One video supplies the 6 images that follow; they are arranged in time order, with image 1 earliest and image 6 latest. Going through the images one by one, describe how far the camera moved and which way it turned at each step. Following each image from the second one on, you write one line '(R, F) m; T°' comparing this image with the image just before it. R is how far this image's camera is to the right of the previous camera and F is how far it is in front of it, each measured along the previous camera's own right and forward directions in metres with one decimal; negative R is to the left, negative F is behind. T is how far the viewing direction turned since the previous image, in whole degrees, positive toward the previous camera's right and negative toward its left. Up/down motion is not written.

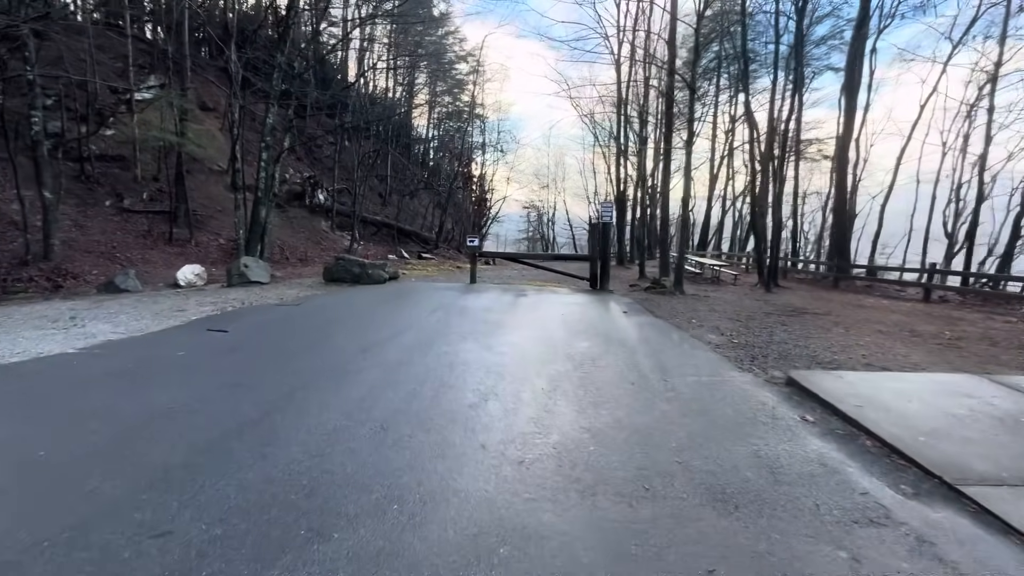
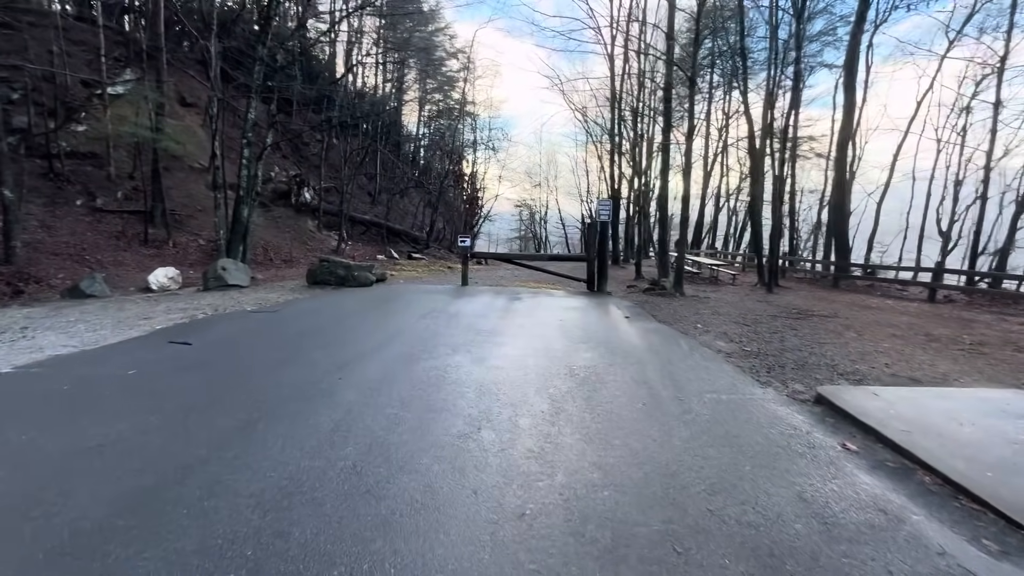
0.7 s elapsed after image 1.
(0.0, +0.6) m; +1°
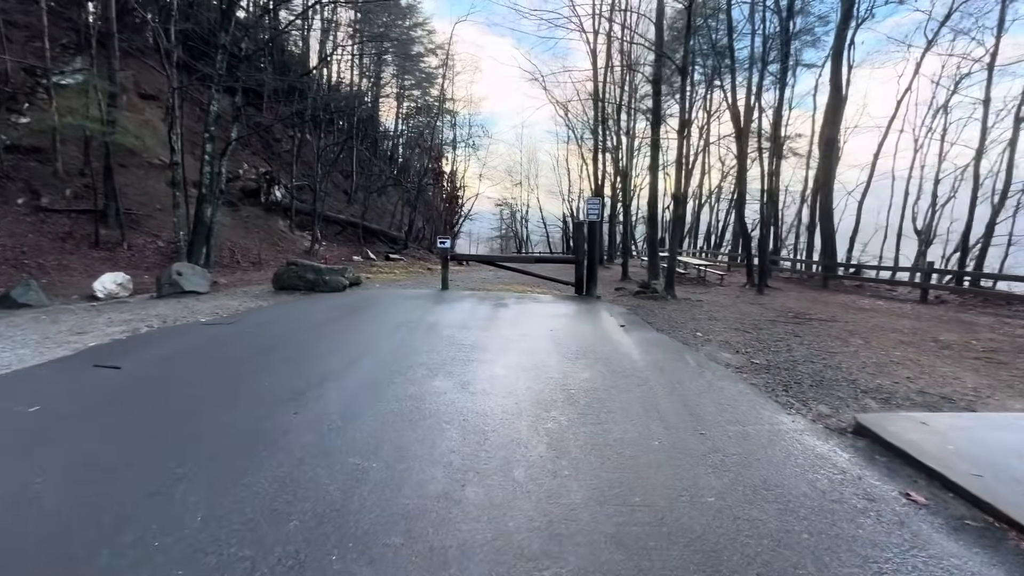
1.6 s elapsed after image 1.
(-0.1, +0.8) m; +2°
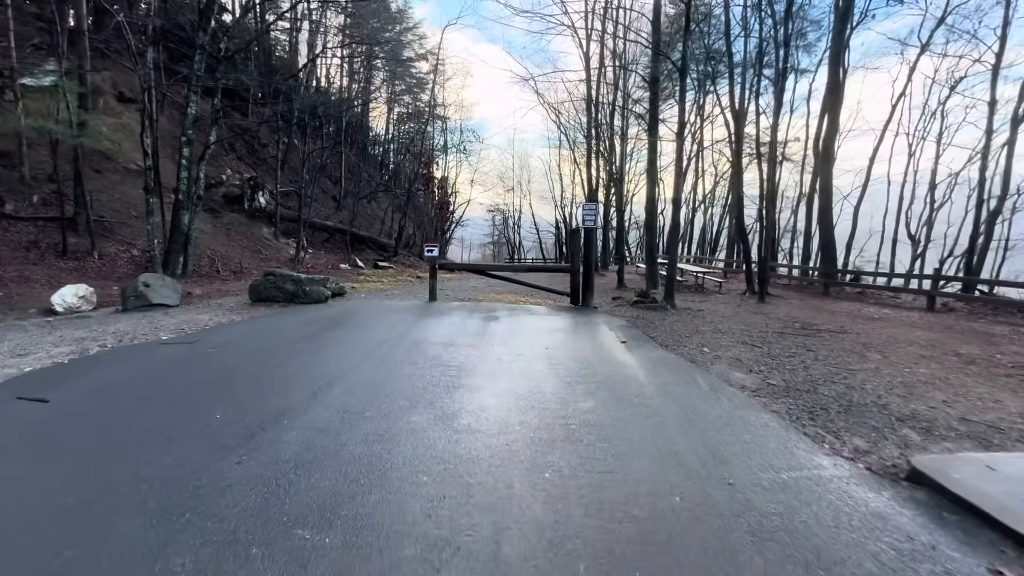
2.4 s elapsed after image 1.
(0.0, +0.7) m; +1°
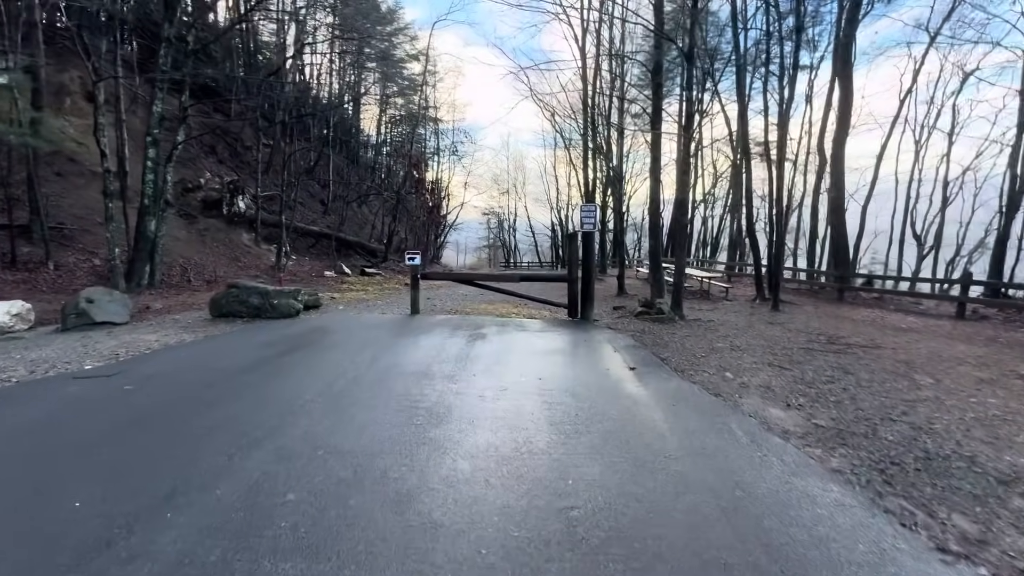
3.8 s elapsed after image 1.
(+0.1, +1.2) m; 0°
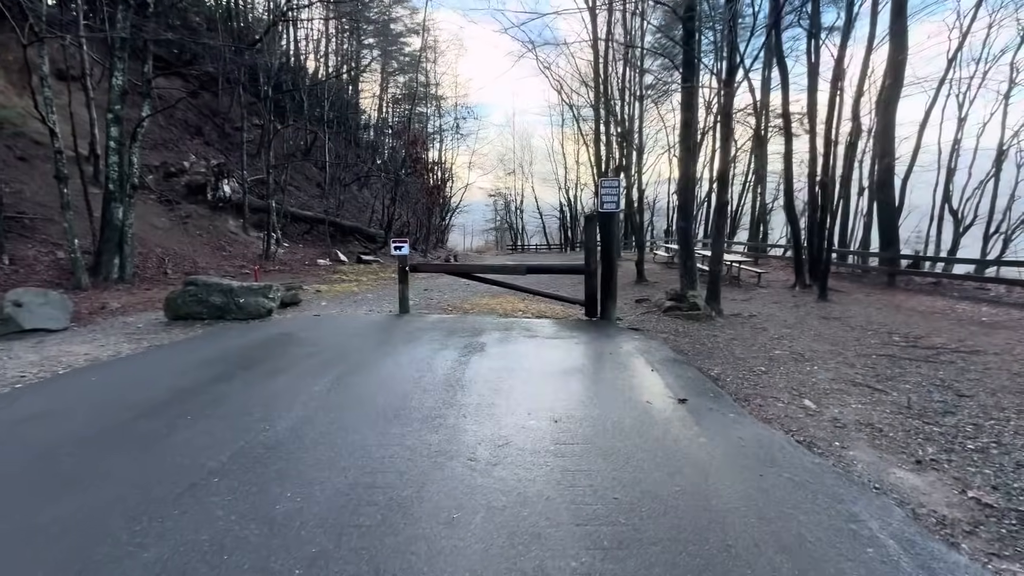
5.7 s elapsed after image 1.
(0.0, +1.7) m; -1°
